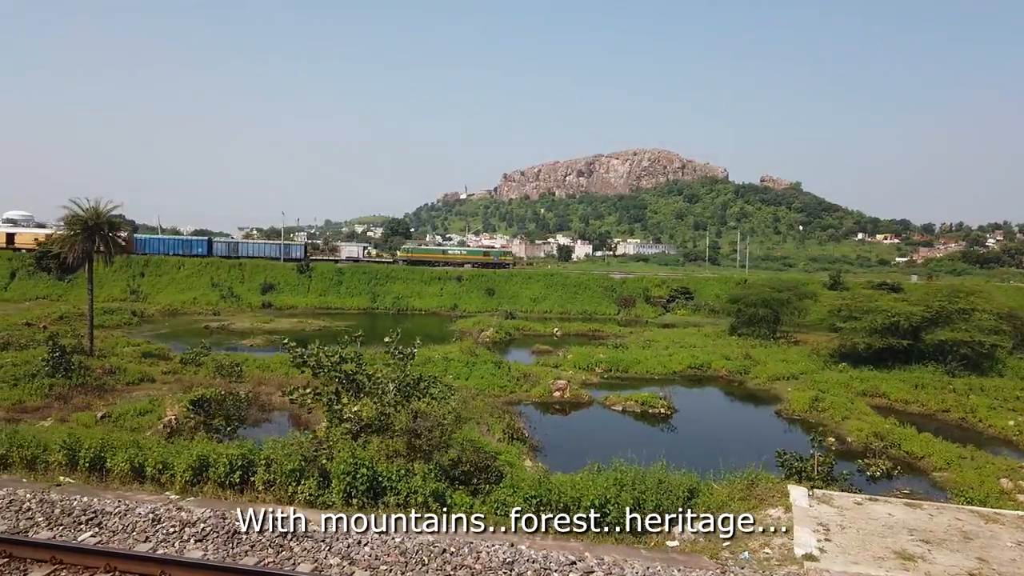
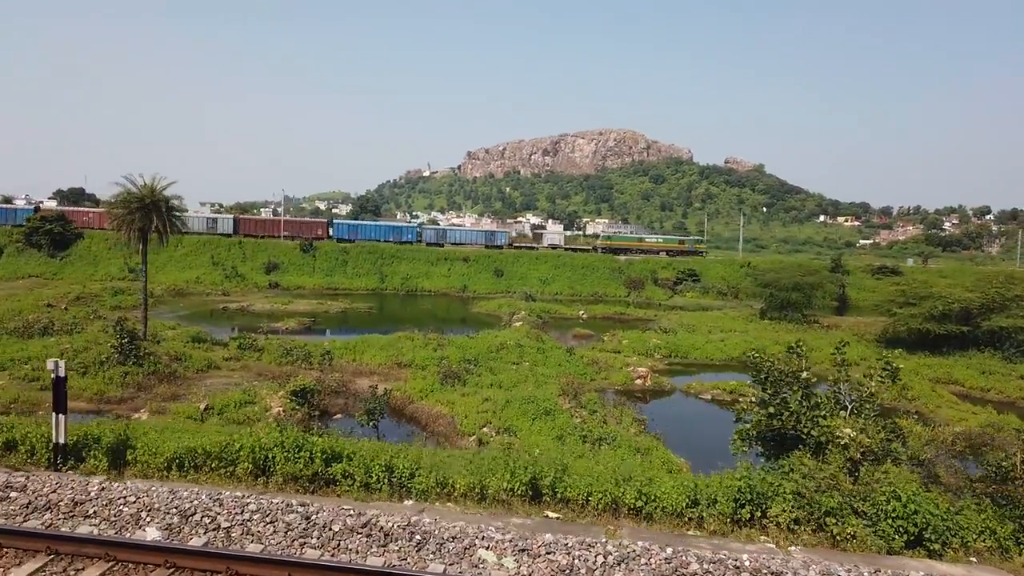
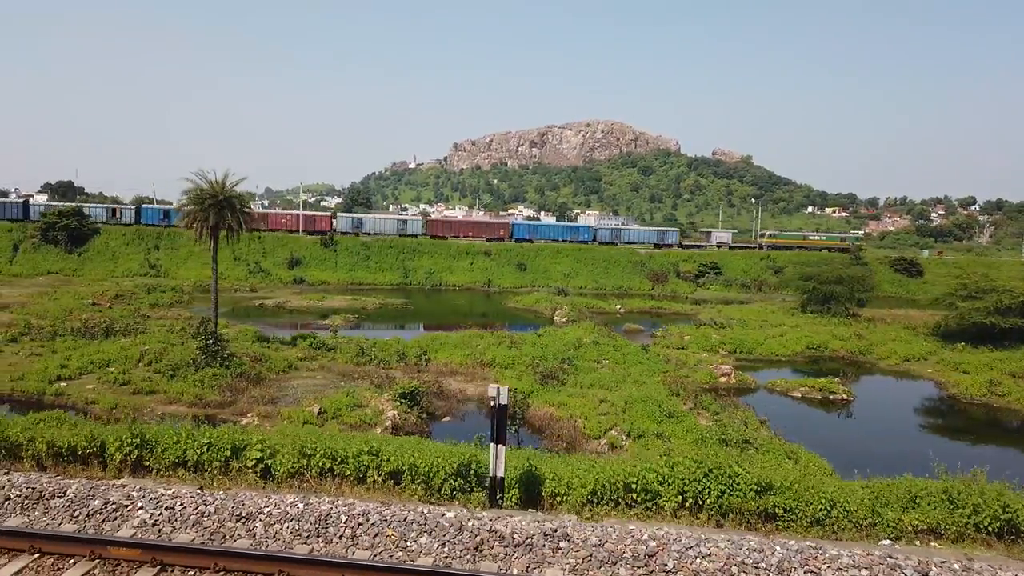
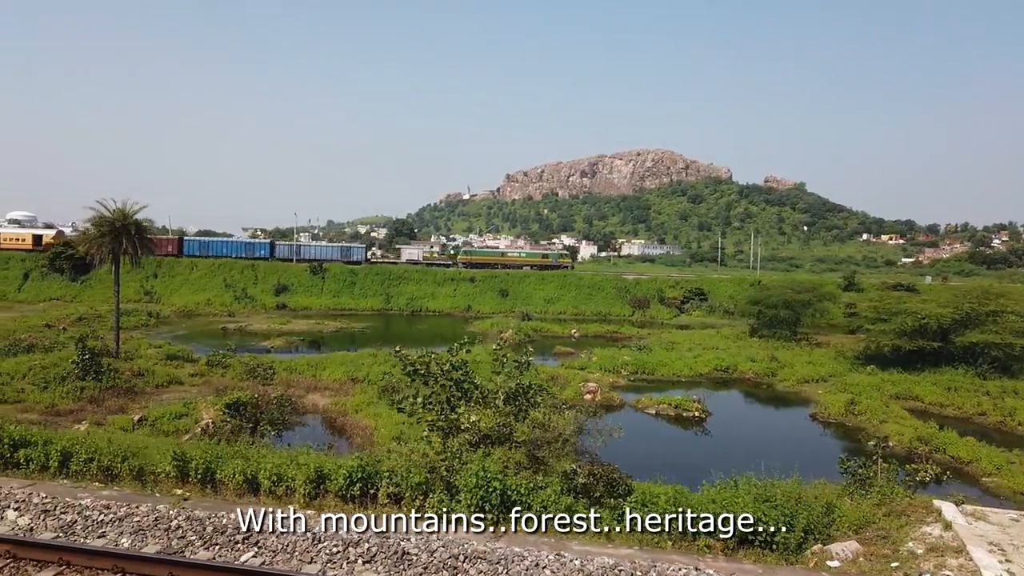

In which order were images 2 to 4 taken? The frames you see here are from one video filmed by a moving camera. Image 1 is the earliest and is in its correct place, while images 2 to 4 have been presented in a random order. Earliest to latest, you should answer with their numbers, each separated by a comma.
4, 2, 3
